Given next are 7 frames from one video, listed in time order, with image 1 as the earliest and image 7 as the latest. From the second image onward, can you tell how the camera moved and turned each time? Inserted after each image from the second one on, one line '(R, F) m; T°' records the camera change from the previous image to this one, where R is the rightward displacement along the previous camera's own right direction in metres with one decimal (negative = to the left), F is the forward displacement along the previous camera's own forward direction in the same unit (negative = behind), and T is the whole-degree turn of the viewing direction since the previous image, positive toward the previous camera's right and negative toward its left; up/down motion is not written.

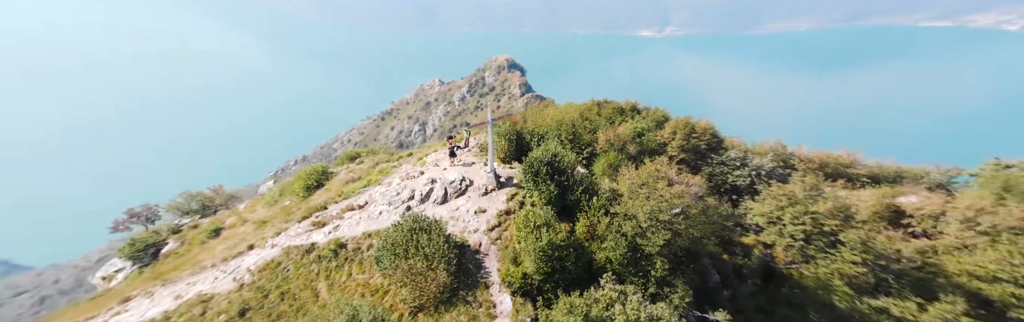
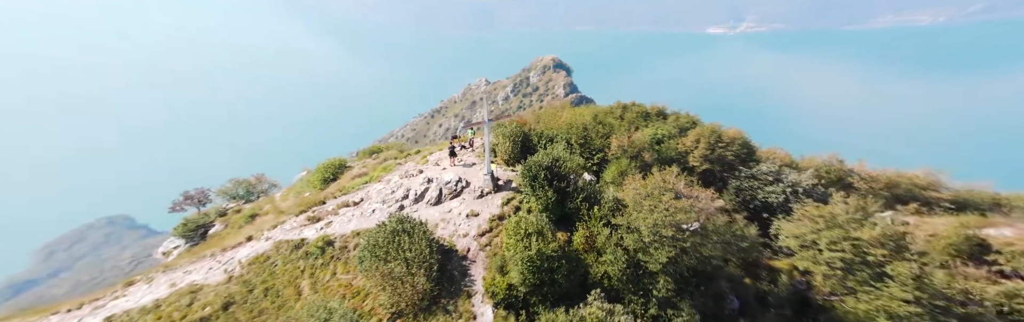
(+2.0, +1.7) m; -4°
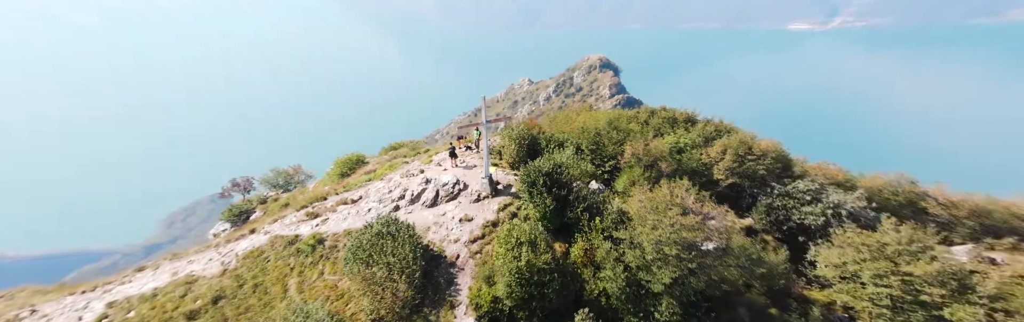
(+1.7, +1.4) m; -4°
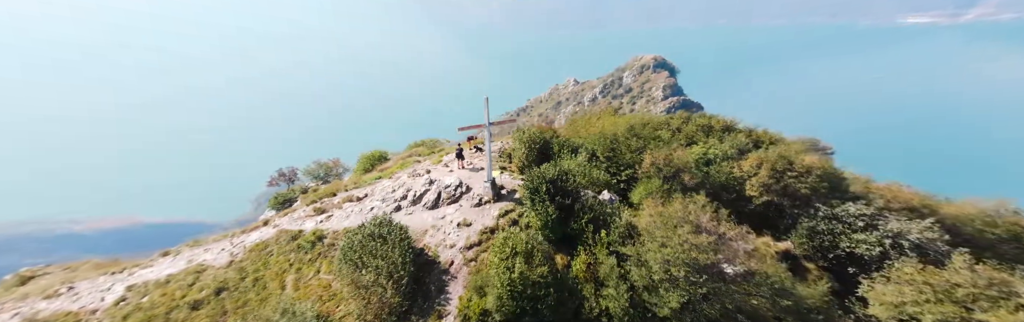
(+1.5, +1.2) m; -5°
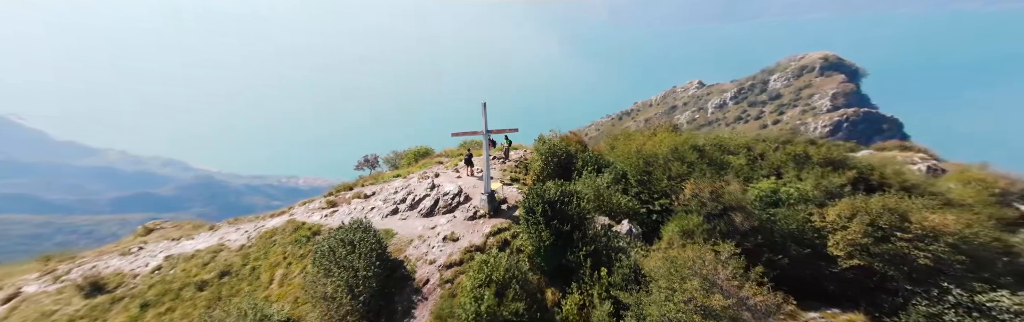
(+3.6, +2.9) m; -10°
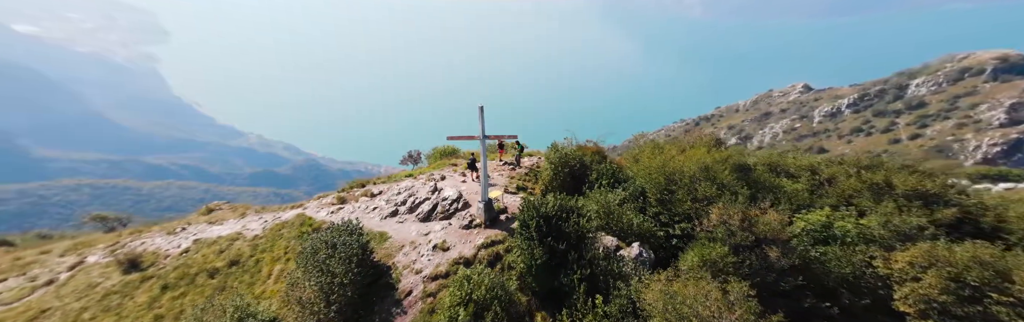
(+2.2, +1.7) m; -6°
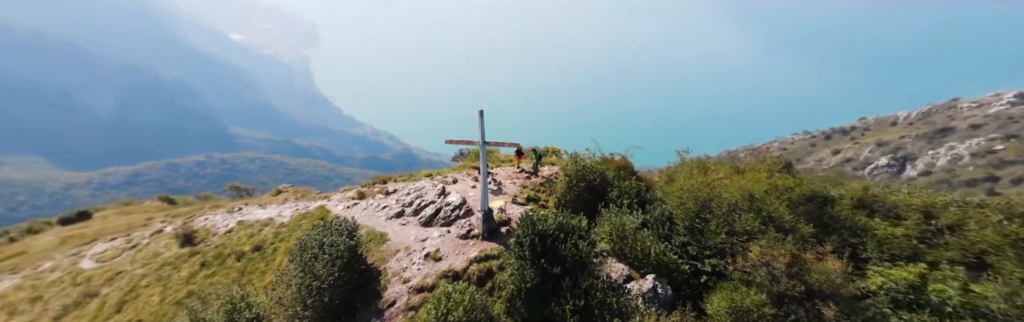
(+2.6, +1.8) m; -9°
